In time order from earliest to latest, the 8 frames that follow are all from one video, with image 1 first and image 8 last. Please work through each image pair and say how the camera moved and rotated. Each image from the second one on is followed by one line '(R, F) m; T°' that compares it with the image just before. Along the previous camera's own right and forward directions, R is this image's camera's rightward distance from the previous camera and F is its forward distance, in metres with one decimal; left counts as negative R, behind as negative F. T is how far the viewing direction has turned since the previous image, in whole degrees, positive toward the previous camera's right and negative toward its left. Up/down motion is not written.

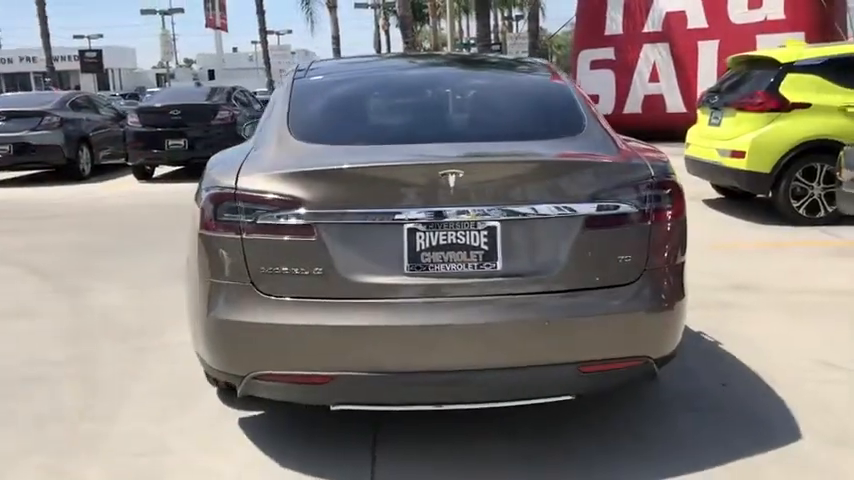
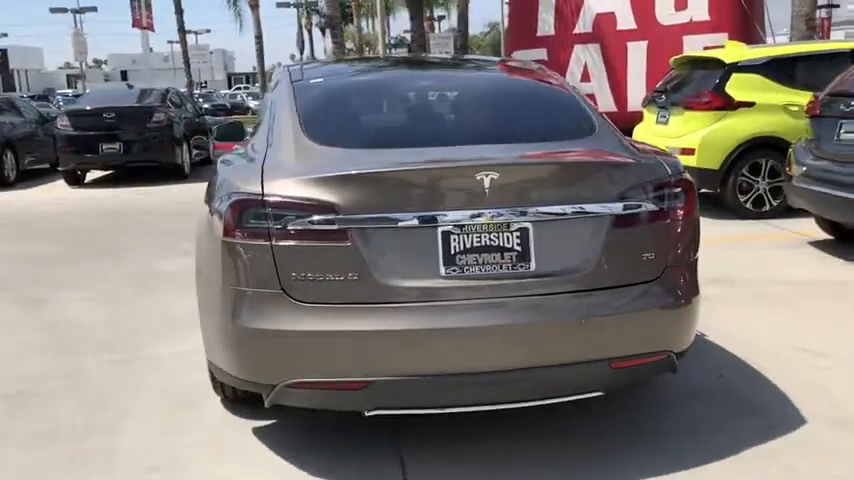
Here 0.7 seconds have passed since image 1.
(-0.5, 0.0) m; +6°
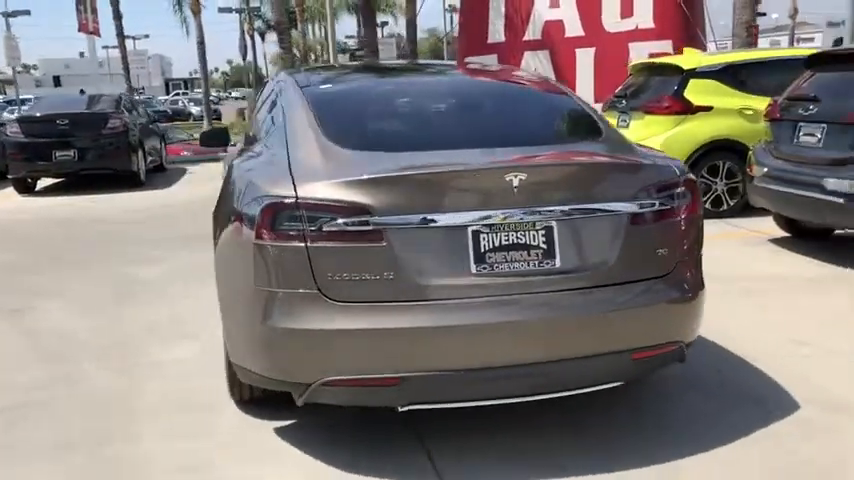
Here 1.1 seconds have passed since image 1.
(-0.4, -0.1) m; +4°
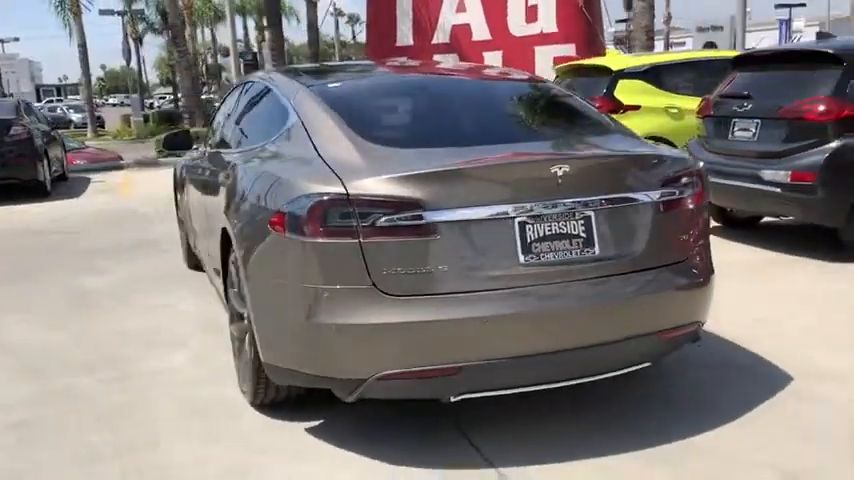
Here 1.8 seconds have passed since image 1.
(-0.7, 0.0) m; +8°
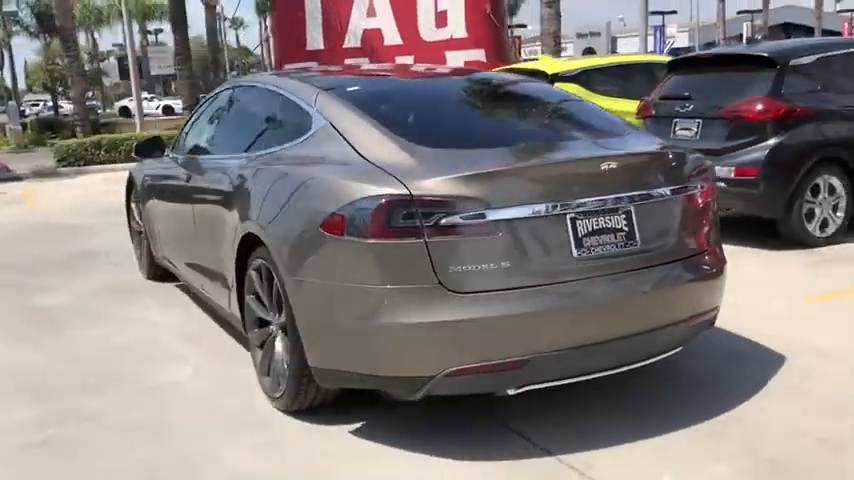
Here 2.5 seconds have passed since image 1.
(-0.8, 0.0) m; +8°
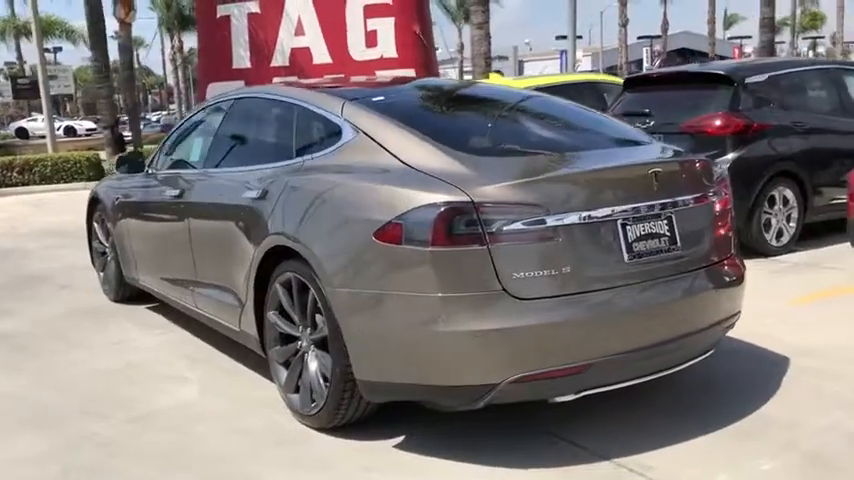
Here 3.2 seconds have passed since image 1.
(-0.7, +0.1) m; +7°
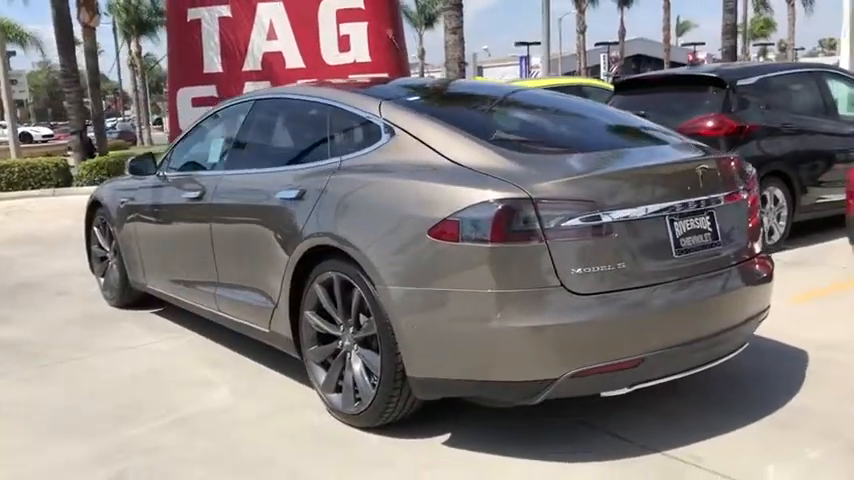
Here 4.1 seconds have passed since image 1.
(-0.4, 0.0) m; +3°
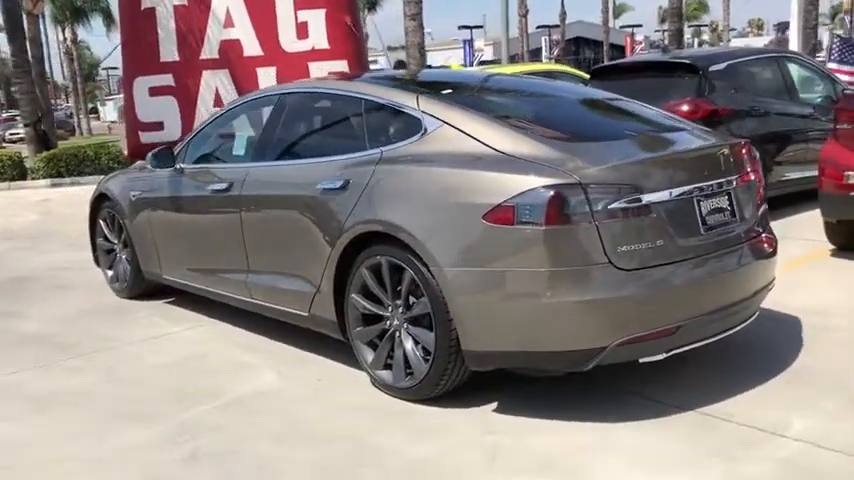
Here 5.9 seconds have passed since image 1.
(-0.5, -0.3) m; +4°
